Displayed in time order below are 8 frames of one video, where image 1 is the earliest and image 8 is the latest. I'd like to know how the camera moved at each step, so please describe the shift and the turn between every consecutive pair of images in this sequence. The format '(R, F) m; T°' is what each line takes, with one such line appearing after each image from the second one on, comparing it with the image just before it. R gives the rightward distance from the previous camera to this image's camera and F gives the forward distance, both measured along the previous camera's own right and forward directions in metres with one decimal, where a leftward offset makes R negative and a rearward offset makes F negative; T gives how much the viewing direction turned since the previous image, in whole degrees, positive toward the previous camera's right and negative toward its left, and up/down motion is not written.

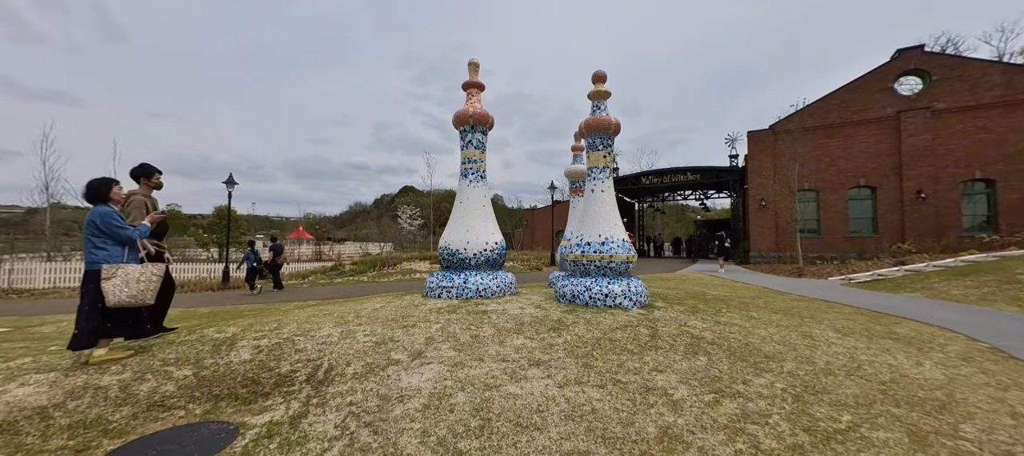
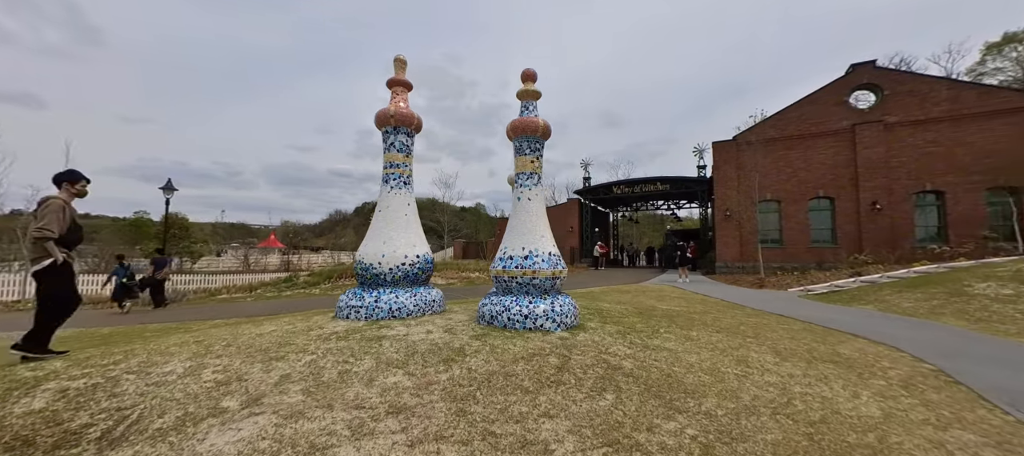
(+1.0, +0.6) m; +3°
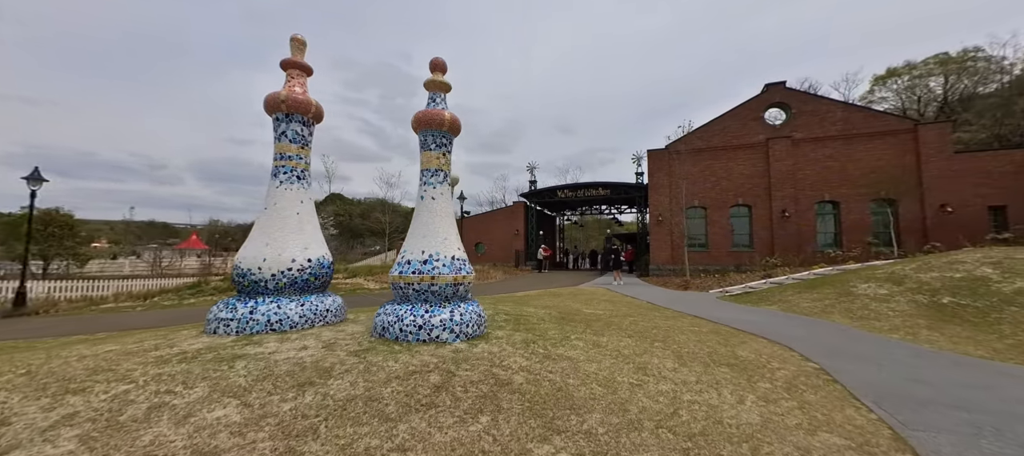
(+0.7, +0.3) m; +8°
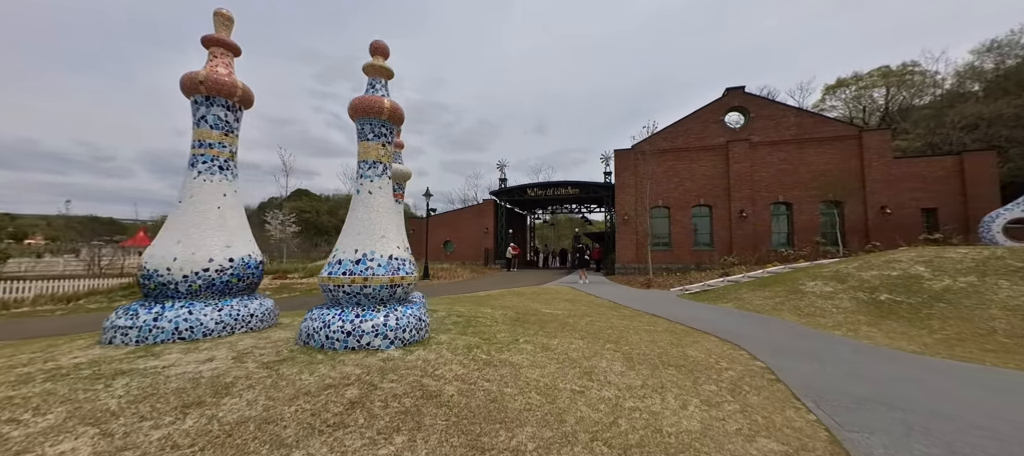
(+0.4, +0.3) m; +4°
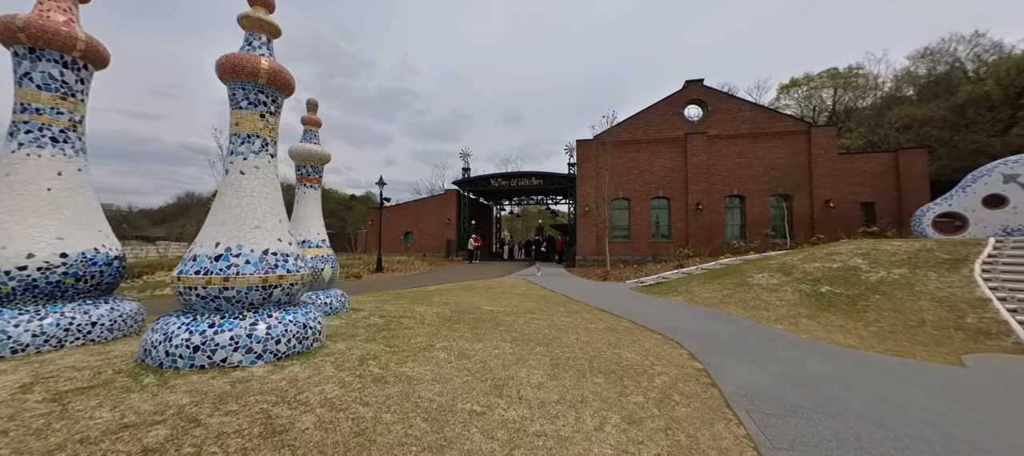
(+0.7, +0.6) m; +5°
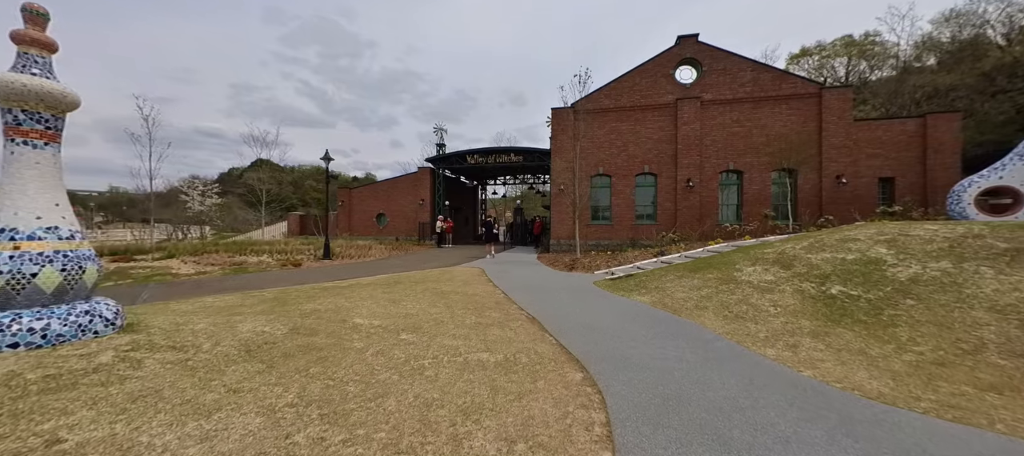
(+1.9, +2.3) m; 0°
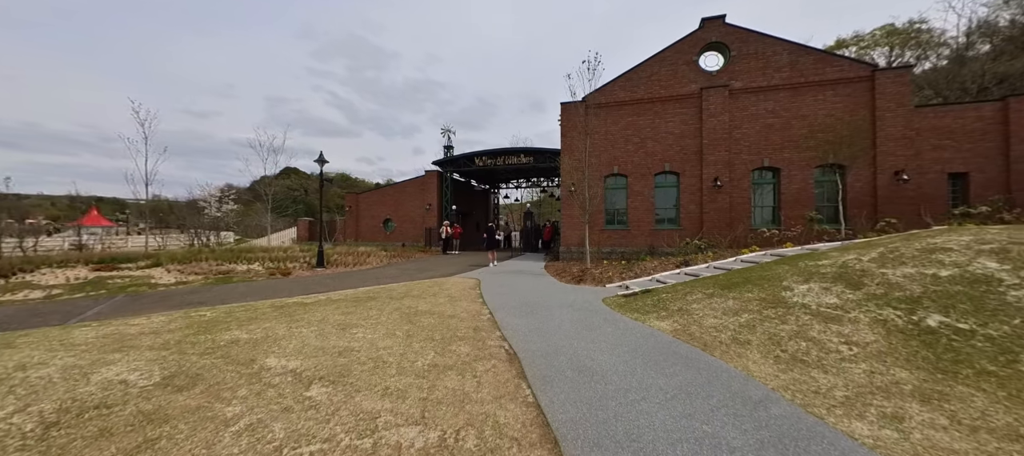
(+0.6, +1.5) m; -3°
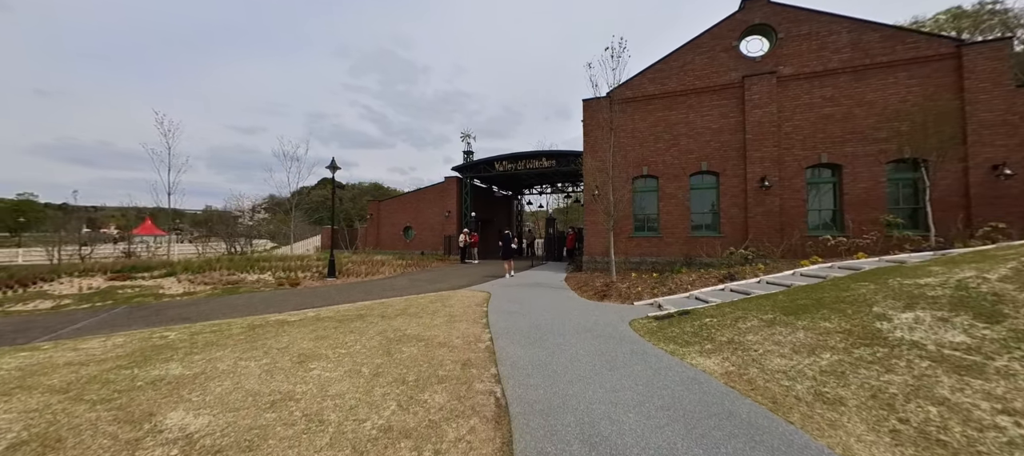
(+0.4, +1.2) m; -4°
